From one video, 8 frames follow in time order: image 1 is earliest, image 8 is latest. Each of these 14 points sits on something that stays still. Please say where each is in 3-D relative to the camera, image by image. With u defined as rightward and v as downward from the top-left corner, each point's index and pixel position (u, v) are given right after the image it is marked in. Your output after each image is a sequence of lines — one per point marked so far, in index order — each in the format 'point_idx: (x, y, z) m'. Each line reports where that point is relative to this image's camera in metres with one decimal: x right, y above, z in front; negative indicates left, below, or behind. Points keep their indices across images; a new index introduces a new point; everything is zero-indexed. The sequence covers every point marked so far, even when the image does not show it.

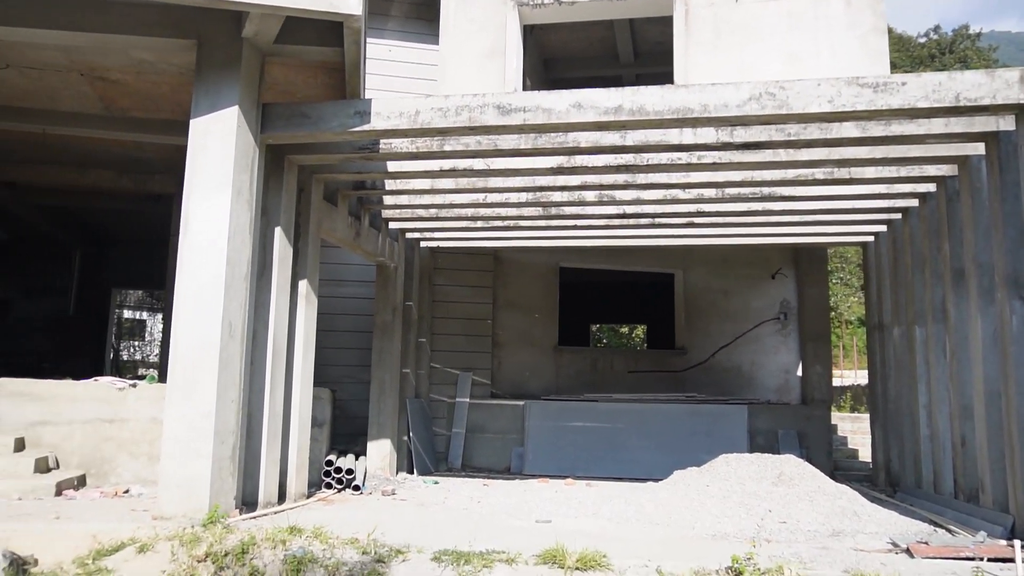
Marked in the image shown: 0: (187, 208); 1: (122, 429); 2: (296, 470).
0: (-2.0, +0.5, +5.6) m
1: (-3.0, -1.1, +7.0) m
2: (-1.6, -1.3, +6.6) m
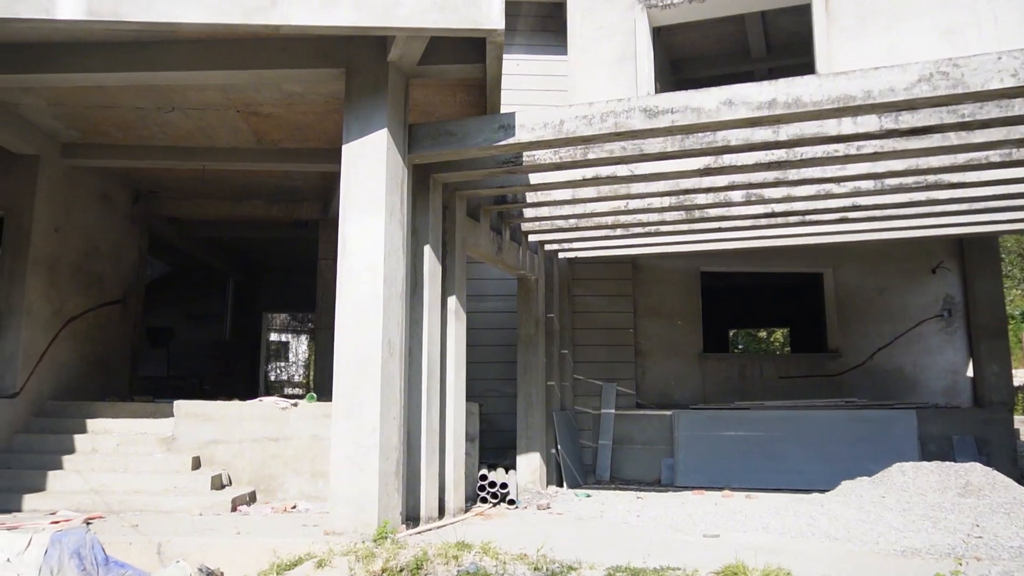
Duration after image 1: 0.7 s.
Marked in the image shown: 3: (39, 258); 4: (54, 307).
0: (-1.1, +0.4, +5.7) m
1: (-1.8, -1.3, +7.3) m
2: (-0.4, -1.4, +6.7) m
3: (-4.0, +0.3, +7.7) m
4: (-4.0, -0.2, +8.0) m
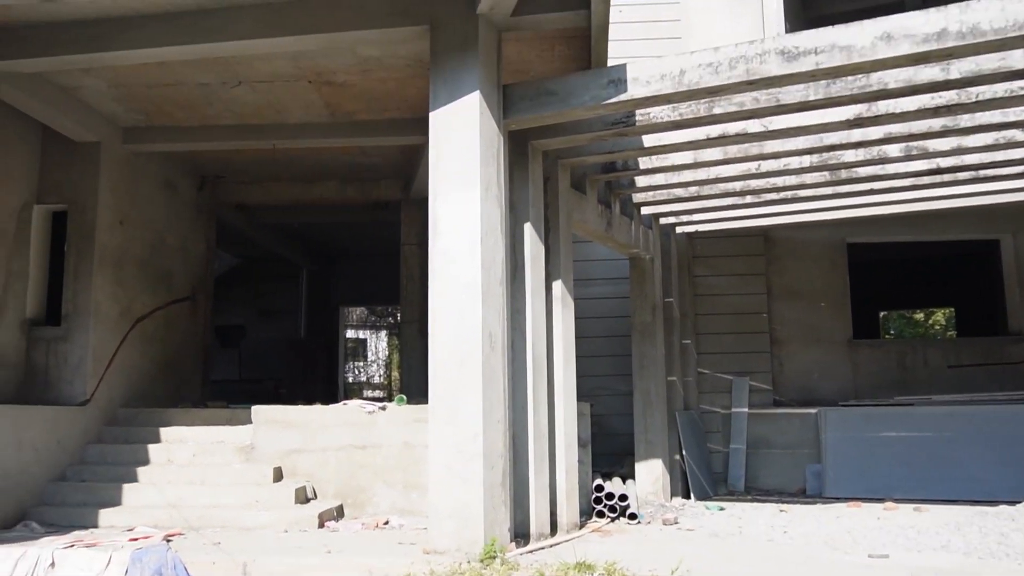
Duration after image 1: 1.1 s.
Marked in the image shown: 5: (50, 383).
0: (-0.4, +0.4, +5.0) m
1: (-1.0, -1.2, +6.6) m
2: (+0.4, -1.3, +5.9) m
3: (-3.2, +0.3, +7.2) m
4: (-3.2, -0.2, +7.5) m
5: (-3.5, -0.7, +7.0) m
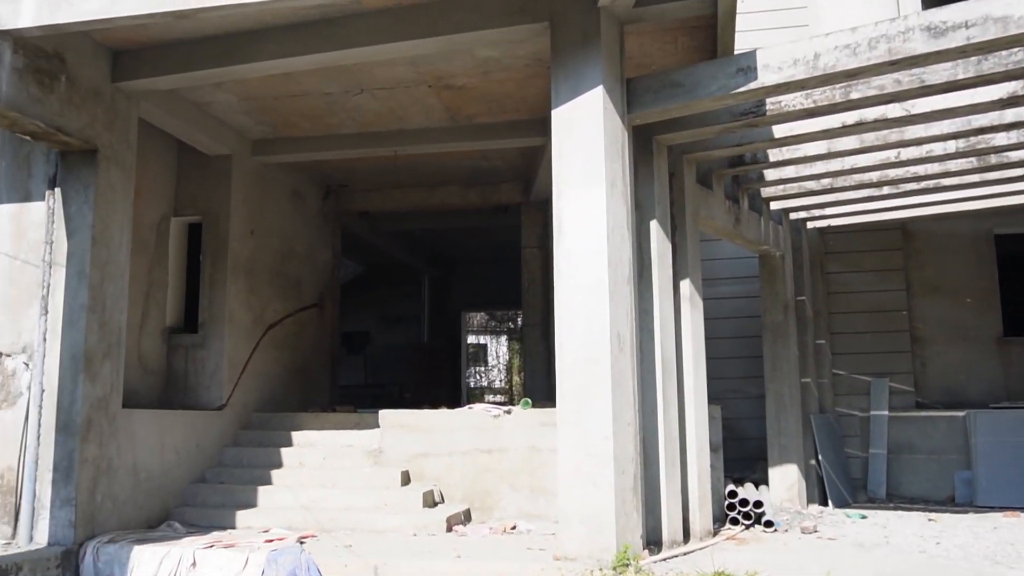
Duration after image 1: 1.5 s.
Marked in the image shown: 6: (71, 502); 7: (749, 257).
0: (+0.3, +0.4, +4.9) m
1: (-0.1, -1.2, +6.6) m
2: (+1.2, -1.3, +5.7) m
3: (-2.2, +0.2, +7.4) m
4: (-2.2, -0.2, +7.7) m
5: (-2.6, -0.8, +7.2) m
6: (-2.7, -1.3, +5.5) m
7: (+2.3, +0.3, +8.7) m
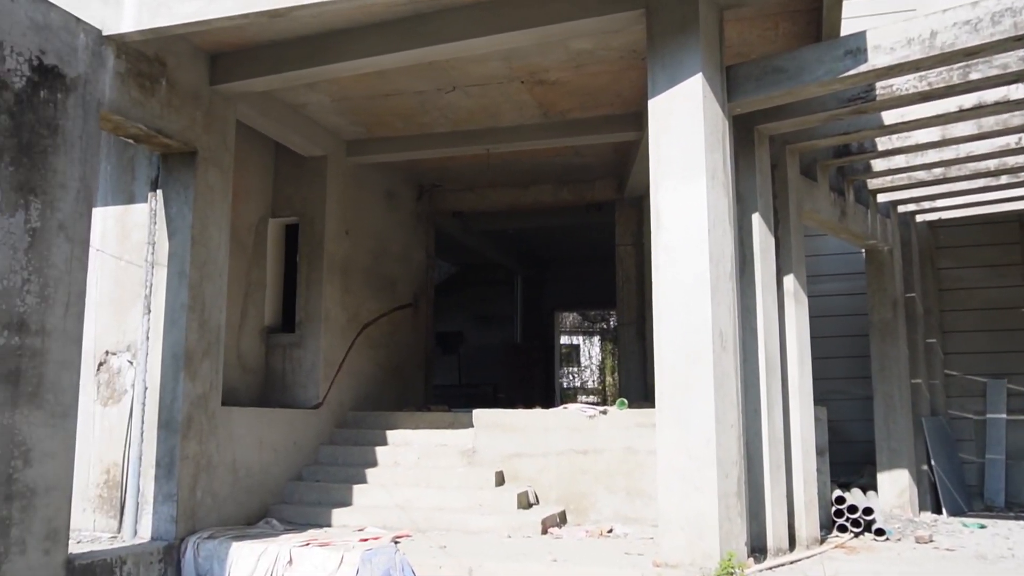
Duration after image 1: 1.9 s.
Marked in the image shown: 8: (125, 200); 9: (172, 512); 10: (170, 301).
0: (+0.7, +0.5, +4.7) m
1: (+0.6, -1.2, +6.4) m
2: (+1.8, -1.3, +5.4) m
3: (-1.5, +0.2, +7.5) m
4: (-1.4, -0.2, +7.7) m
5: (-1.8, -0.8, +7.3) m
6: (-2.1, -1.3, +5.6) m
7: (+3.1, +0.3, +8.3) m
8: (-2.6, +0.6, +6.1) m
9: (-2.1, -1.4, +5.5) m
10: (-2.2, -0.1, +5.8) m
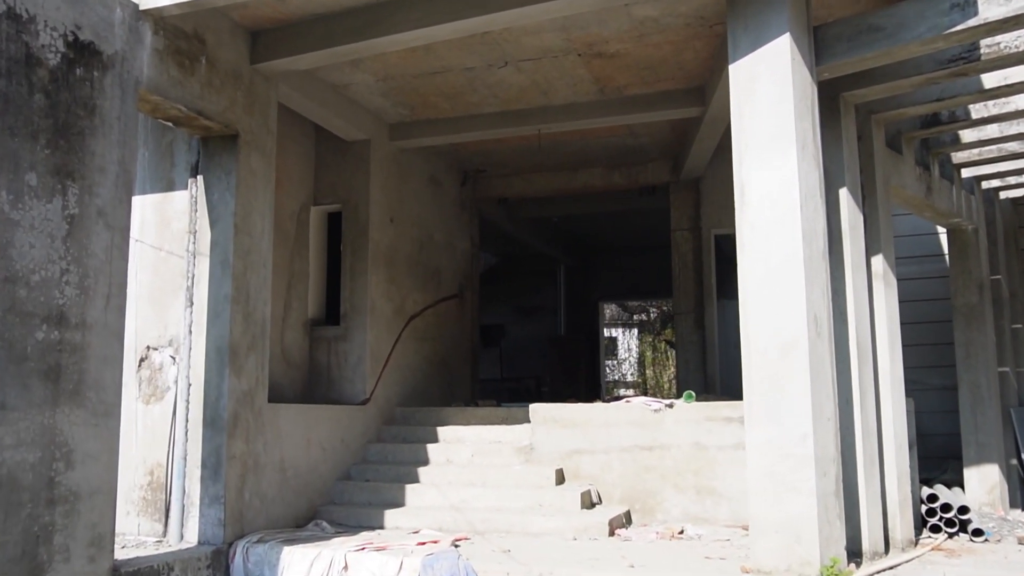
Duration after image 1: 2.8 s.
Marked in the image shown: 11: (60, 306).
0: (+1.1, +0.5, +4.3) m
1: (+1.0, -1.1, +6.0) m
2: (+2.1, -1.2, +5.0) m
3: (-1.1, +0.3, +7.2) m
4: (-0.9, -0.1, +7.4) m
5: (-1.4, -0.7, +7.0) m
6: (-1.7, -1.2, +5.3) m
7: (+3.6, +0.5, +7.9) m
8: (-2.2, +0.6, +5.8) m
9: (-1.7, -1.3, +5.2) m
10: (-1.8, 0.0, +5.5) m
11: (-1.9, -0.1, +3.9) m
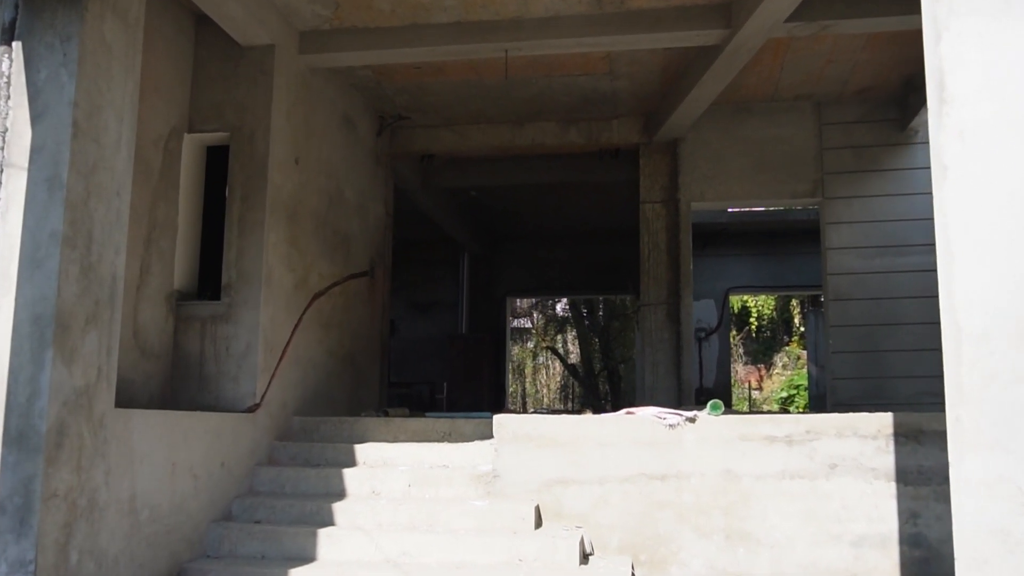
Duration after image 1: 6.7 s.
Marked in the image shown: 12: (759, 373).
0: (+1.3, +0.7, +2.7) m
1: (+0.8, -1.0, +4.4) m
2: (+2.1, -1.1, +3.5) m
3: (-1.3, +0.5, +5.2) m
4: (-1.3, +0.1, +5.4) m
5: (-1.7, -0.5, +4.9) m
6: (-1.7, -1.0, +3.2) m
7: (+3.1, +0.5, +6.6) m
8: (-2.2, +0.9, +3.6) m
9: (-1.7, -1.1, +3.2) m
10: (-1.8, +0.2, +3.4) m
11: (-1.7, +0.2, +1.8) m
12: (+4.2, -1.5, +15.7) m
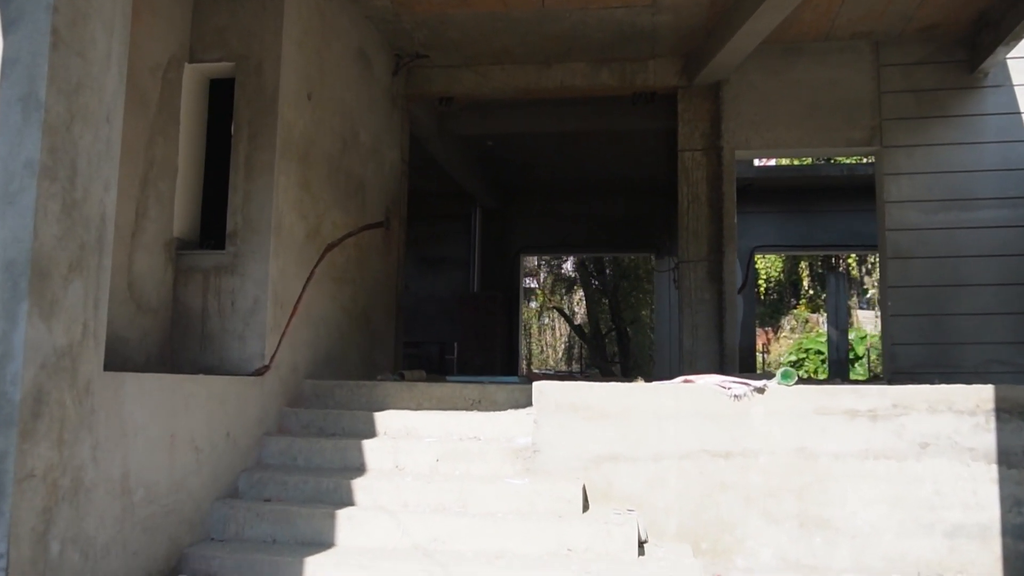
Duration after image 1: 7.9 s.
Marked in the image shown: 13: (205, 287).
0: (+1.5, +0.8, +2.1) m
1: (+1.0, -0.8, +3.9) m
2: (+2.3, -0.9, +3.0) m
3: (-1.1, +0.8, +4.6) m
4: (-1.1, +0.3, +4.9) m
5: (-1.5, -0.2, +4.4) m
6: (-1.5, -0.8, +2.7) m
7: (+3.3, +0.8, +6.1) m
8: (-2.0, +1.1, +3.0) m
9: (-1.5, -0.9, +2.6) m
10: (-1.6, +0.4, +2.8) m
11: (-1.4, +0.3, +1.2) m
12: (+4.3, -0.8, +15.2) m
13: (-1.5, 0.0, +4.4) m
